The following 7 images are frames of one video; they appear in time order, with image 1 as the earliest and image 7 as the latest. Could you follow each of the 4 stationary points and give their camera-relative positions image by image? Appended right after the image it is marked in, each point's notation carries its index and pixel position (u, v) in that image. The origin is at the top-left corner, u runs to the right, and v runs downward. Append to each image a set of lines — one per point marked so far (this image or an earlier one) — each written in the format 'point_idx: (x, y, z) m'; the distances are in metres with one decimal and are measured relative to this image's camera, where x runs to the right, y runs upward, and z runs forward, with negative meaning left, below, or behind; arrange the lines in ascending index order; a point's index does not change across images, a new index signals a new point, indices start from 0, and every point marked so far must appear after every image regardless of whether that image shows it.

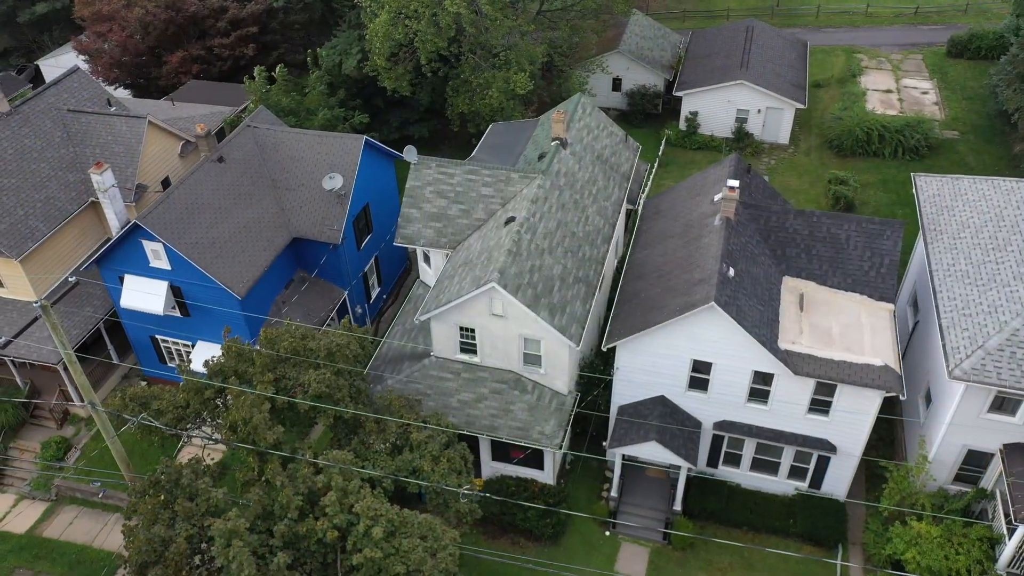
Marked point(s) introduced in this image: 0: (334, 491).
0: (-3.5, -4.0, +16.0) m
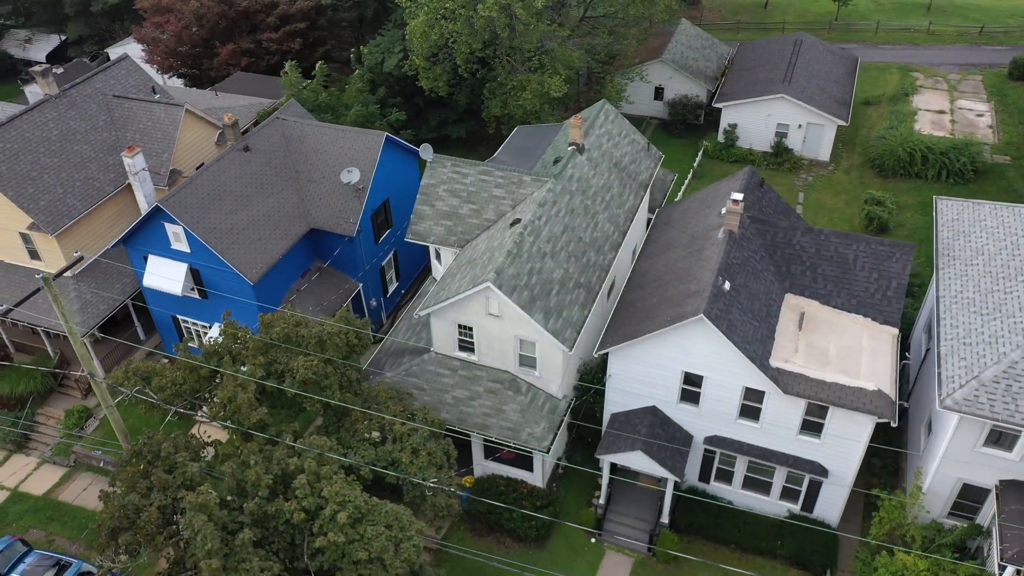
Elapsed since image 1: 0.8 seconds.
0: (-4.1, -3.8, +16.4) m
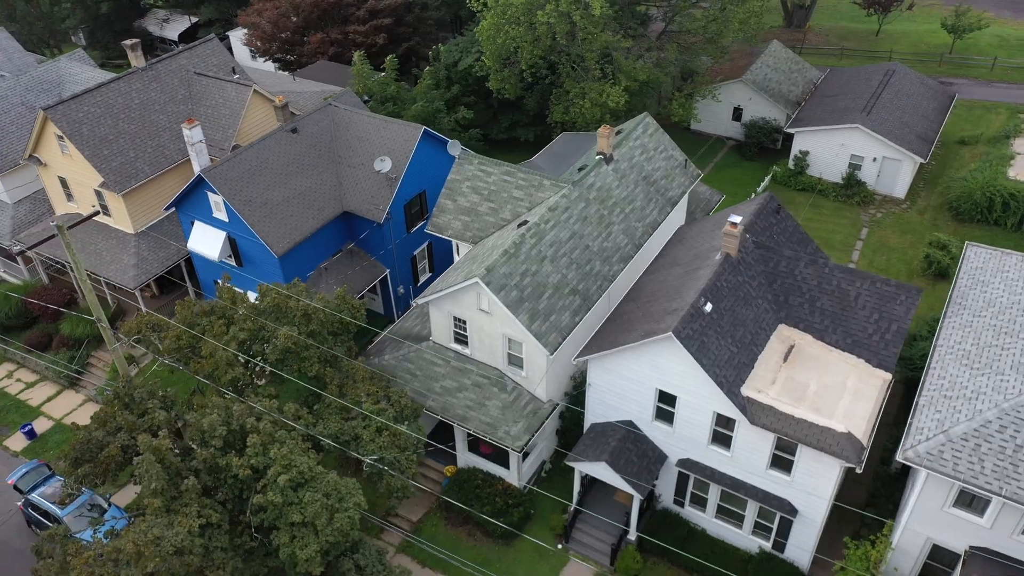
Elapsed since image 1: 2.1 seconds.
0: (-5.4, -3.2, +17.4) m
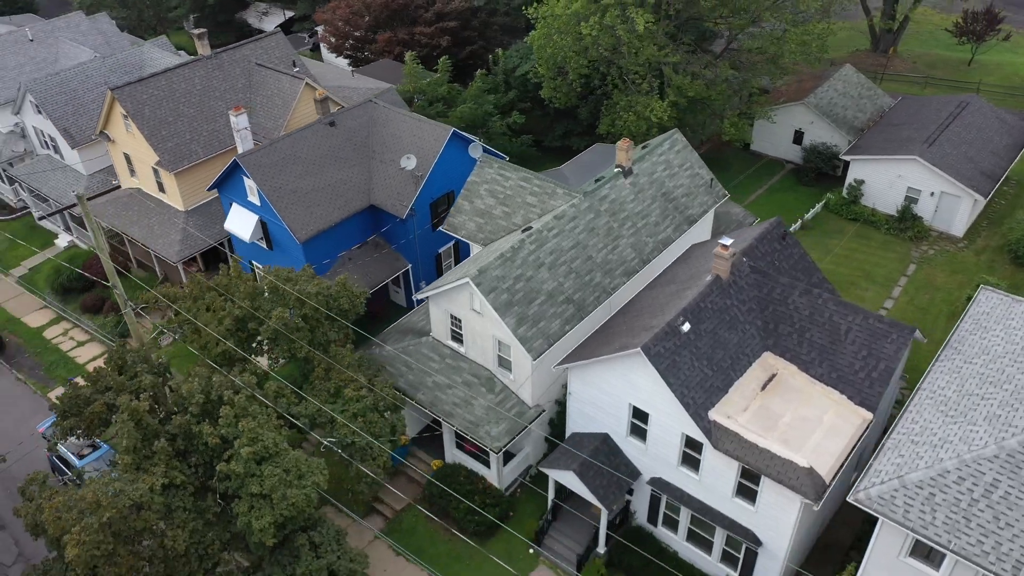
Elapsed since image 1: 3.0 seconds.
0: (-6.3, -2.7, +18.4) m
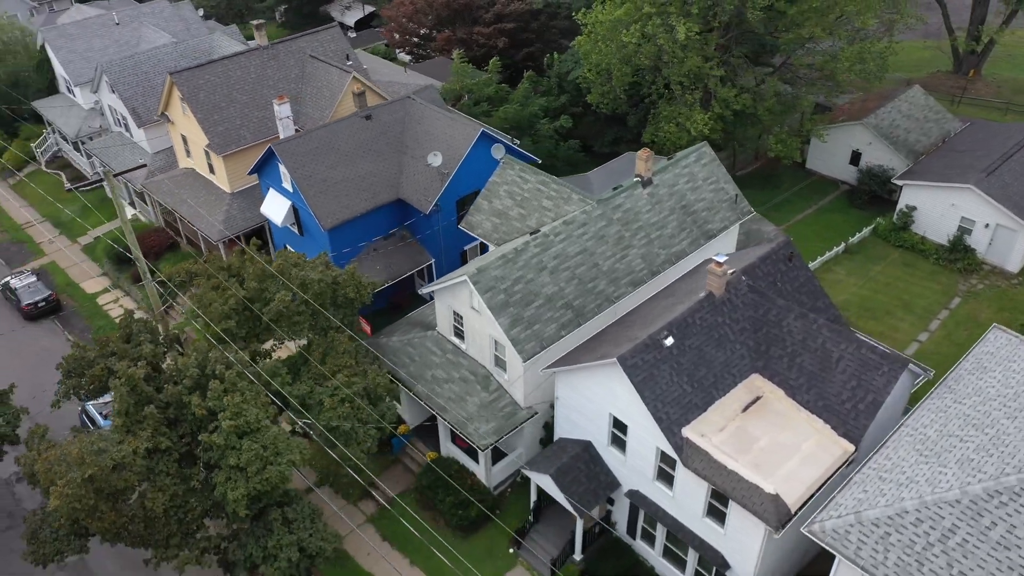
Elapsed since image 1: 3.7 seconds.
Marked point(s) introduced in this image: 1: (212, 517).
0: (-6.8, -2.3, +19.3) m
1: (-7.2, -5.5, +19.5) m
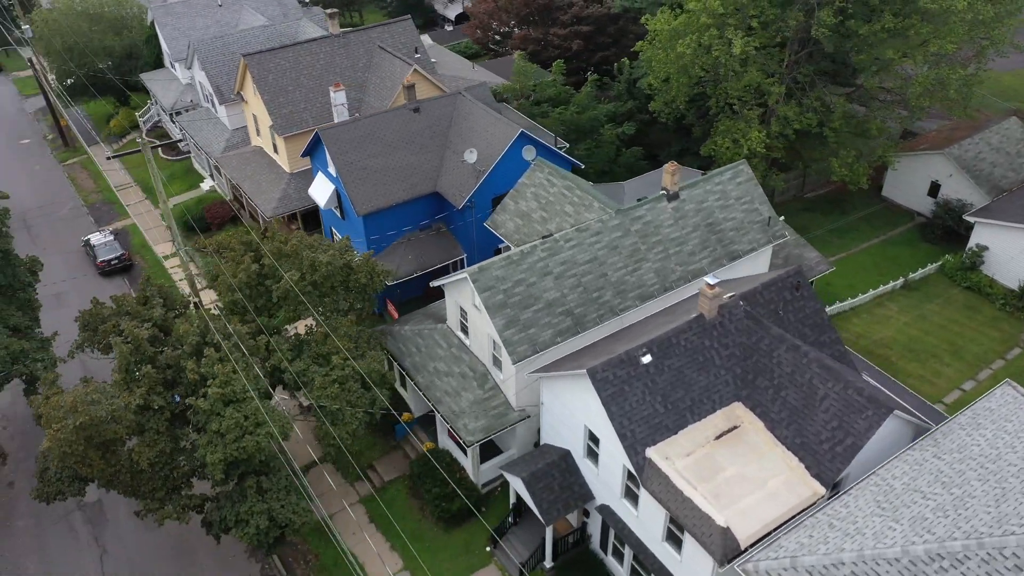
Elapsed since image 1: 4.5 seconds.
0: (-7.3, -1.6, +20.3) m
1: (-8.0, -4.8, +20.6) m
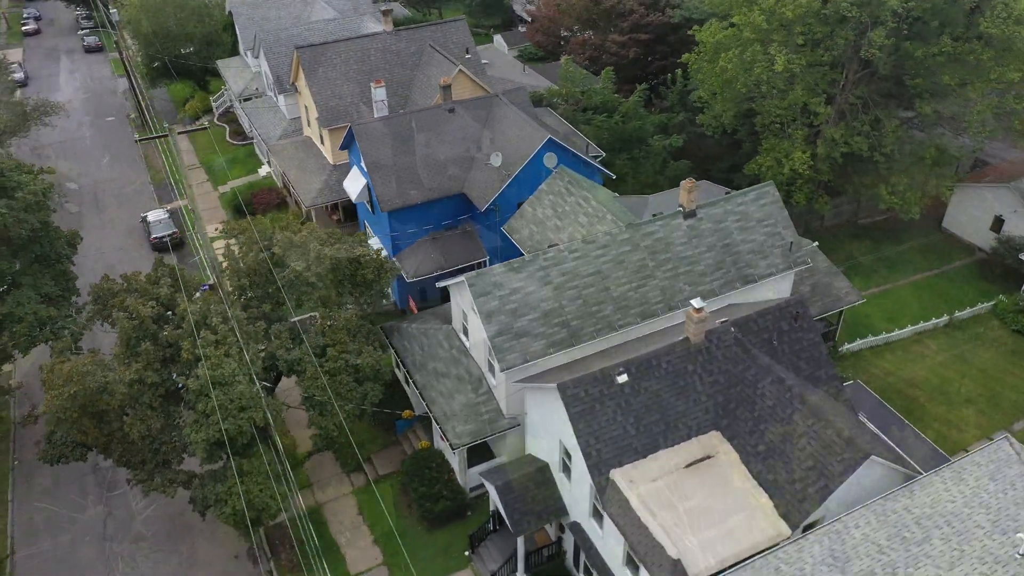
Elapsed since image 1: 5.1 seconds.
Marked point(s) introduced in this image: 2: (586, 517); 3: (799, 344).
0: (-7.6, -1.2, +21.0) m
1: (-8.5, -4.4, +21.4) m
2: (+1.7, -5.4, +19.1) m
3: (+7.0, -1.3, +19.7) m
